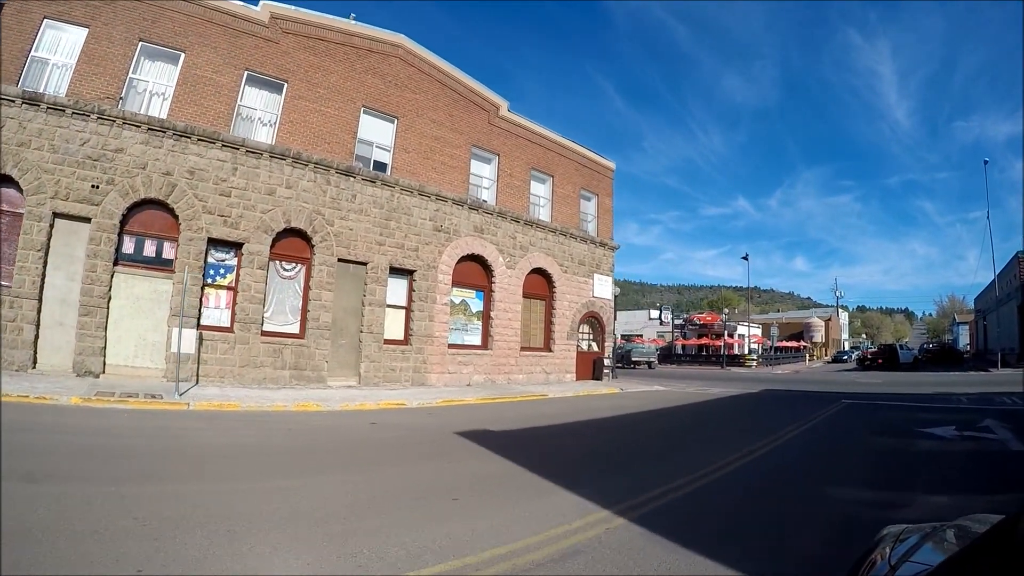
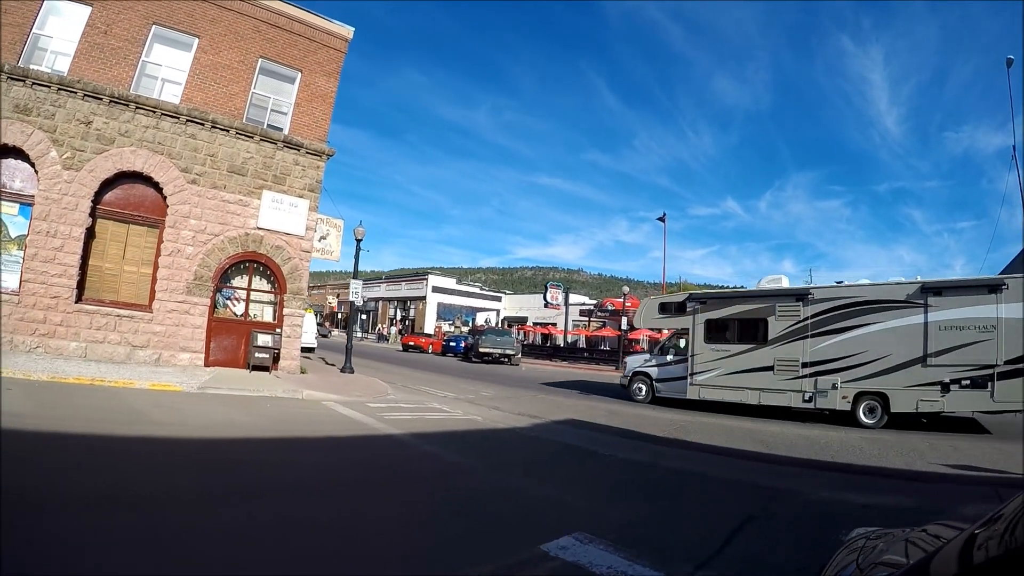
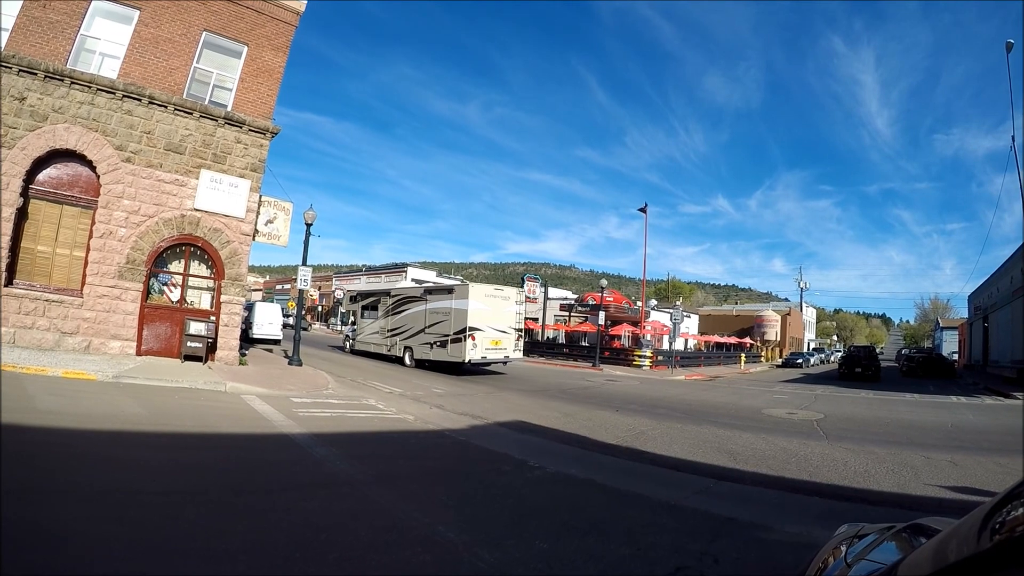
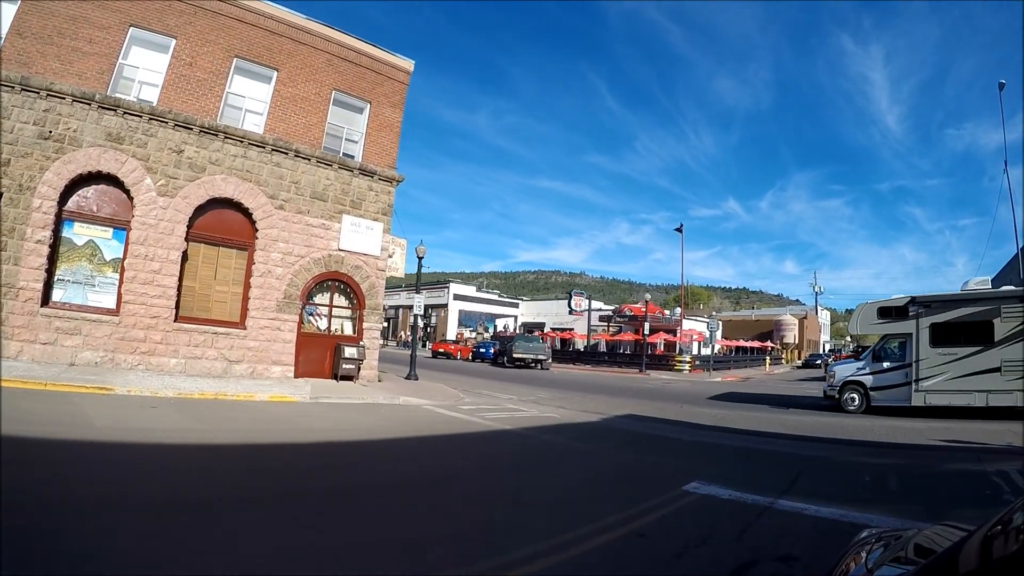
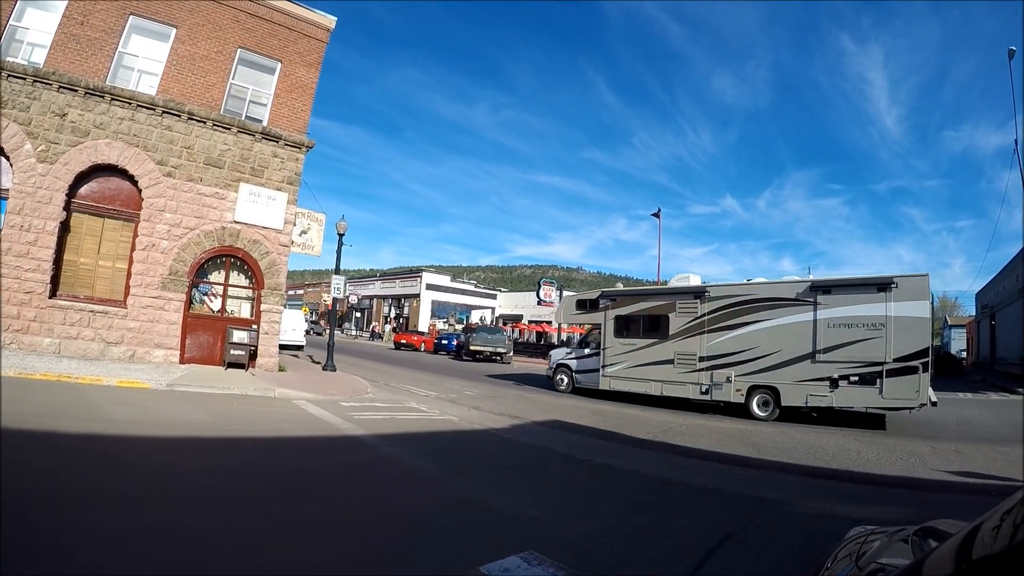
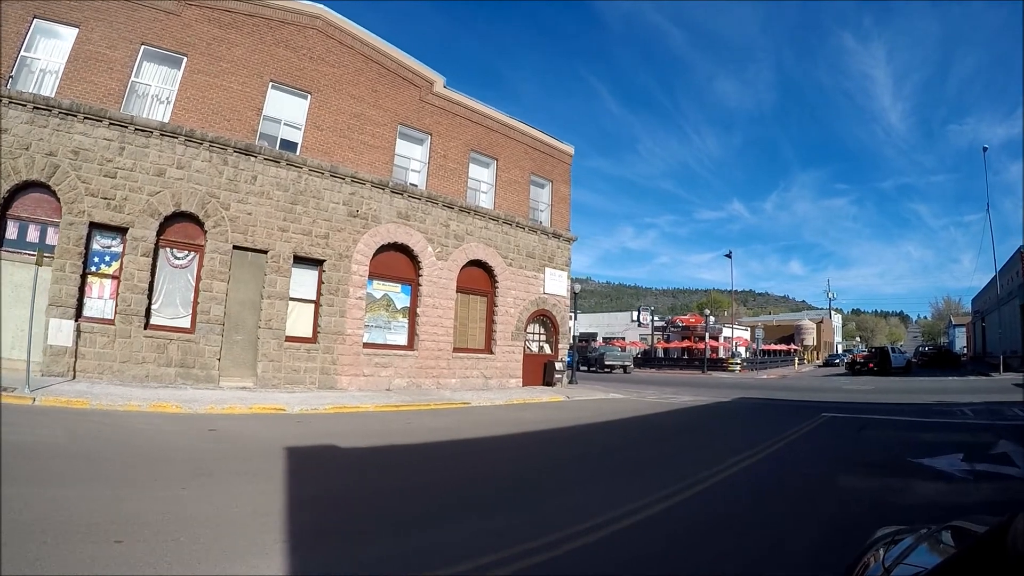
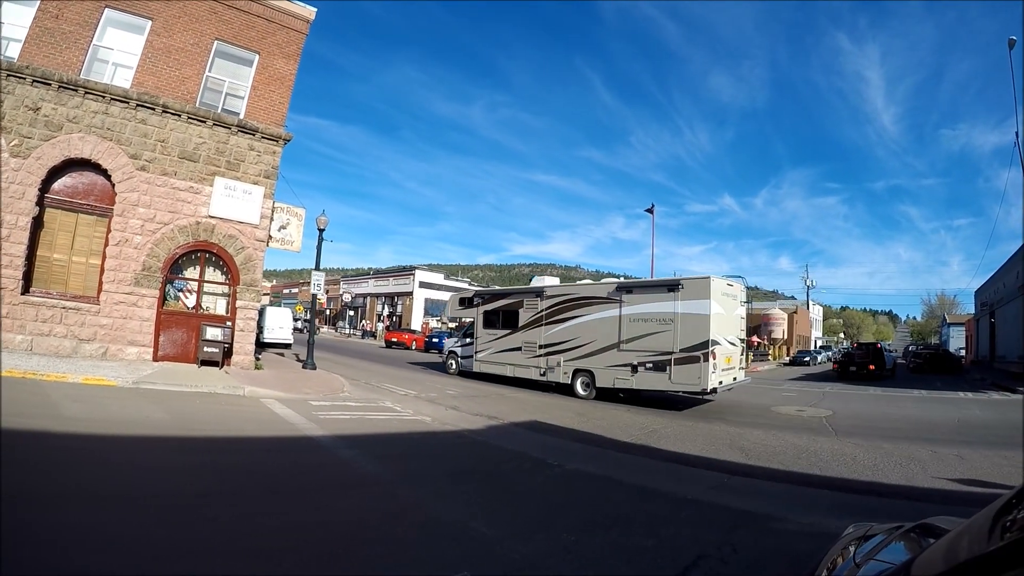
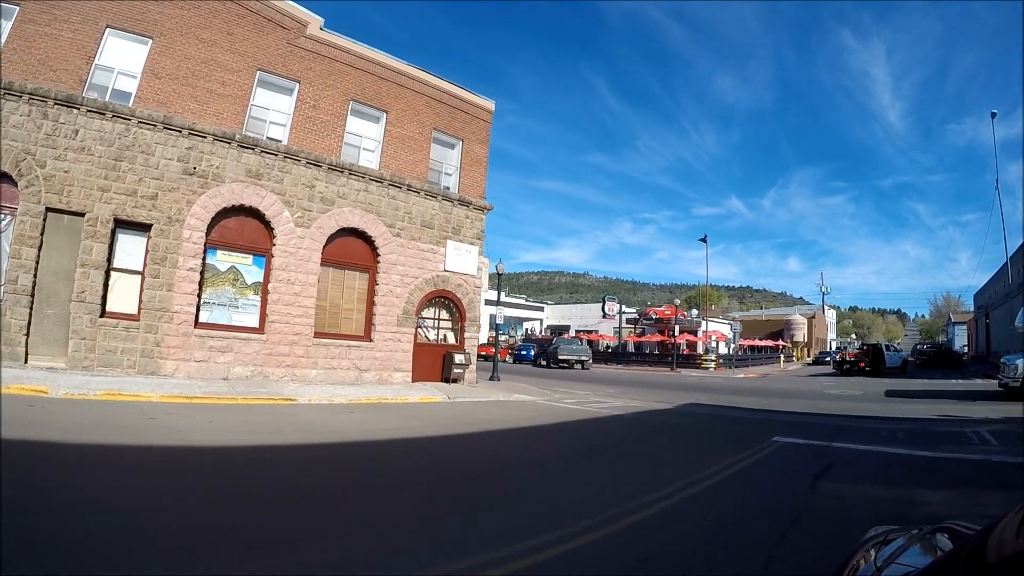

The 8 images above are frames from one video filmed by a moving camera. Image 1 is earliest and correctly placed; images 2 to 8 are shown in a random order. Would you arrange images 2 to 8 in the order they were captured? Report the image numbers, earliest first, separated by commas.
6, 8, 4, 2, 5, 7, 3
